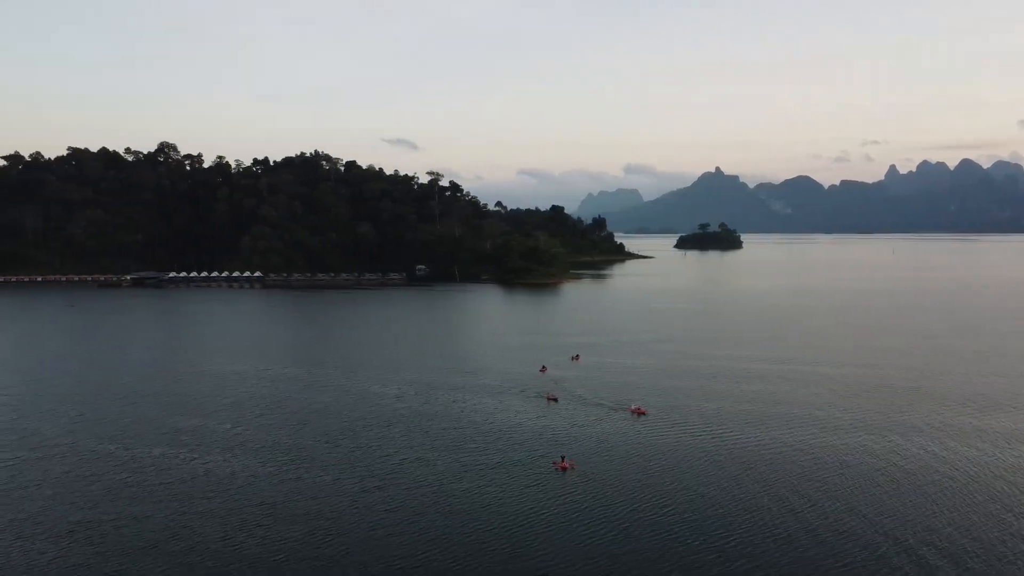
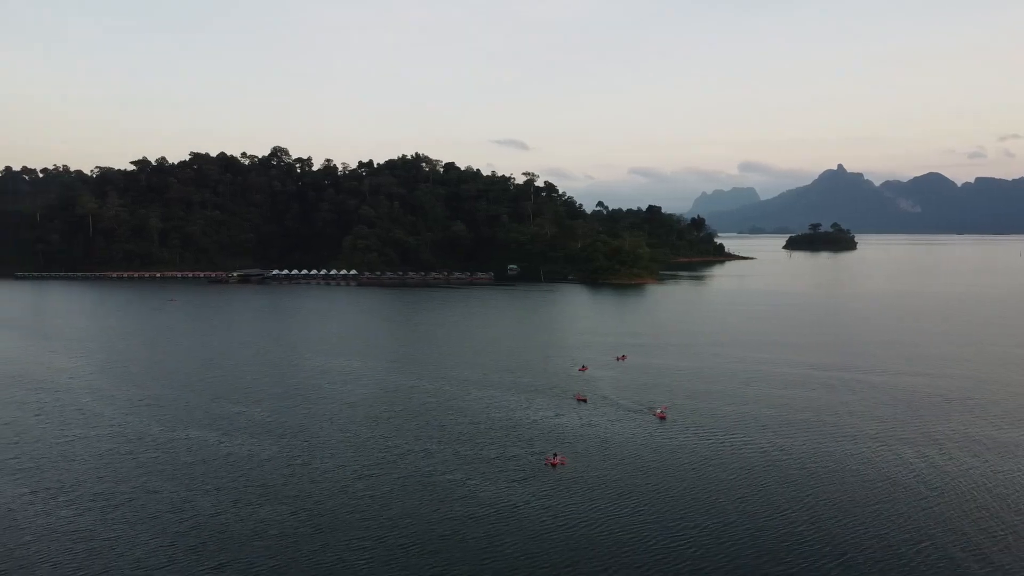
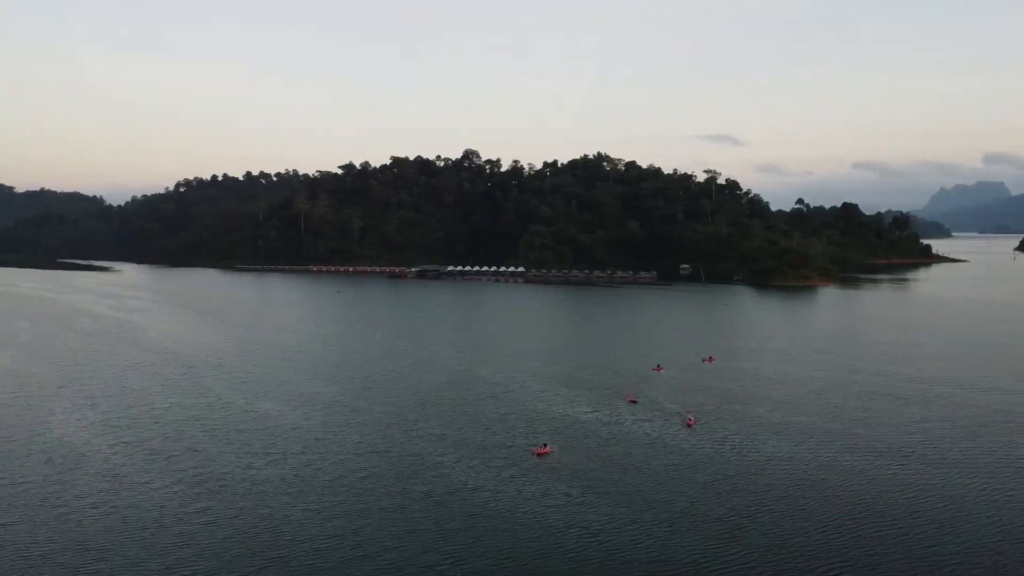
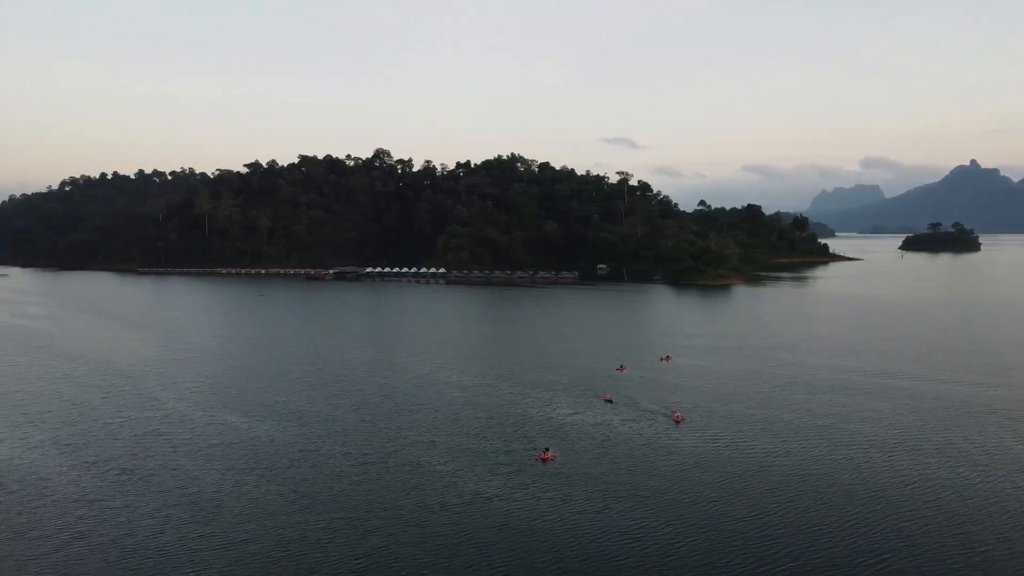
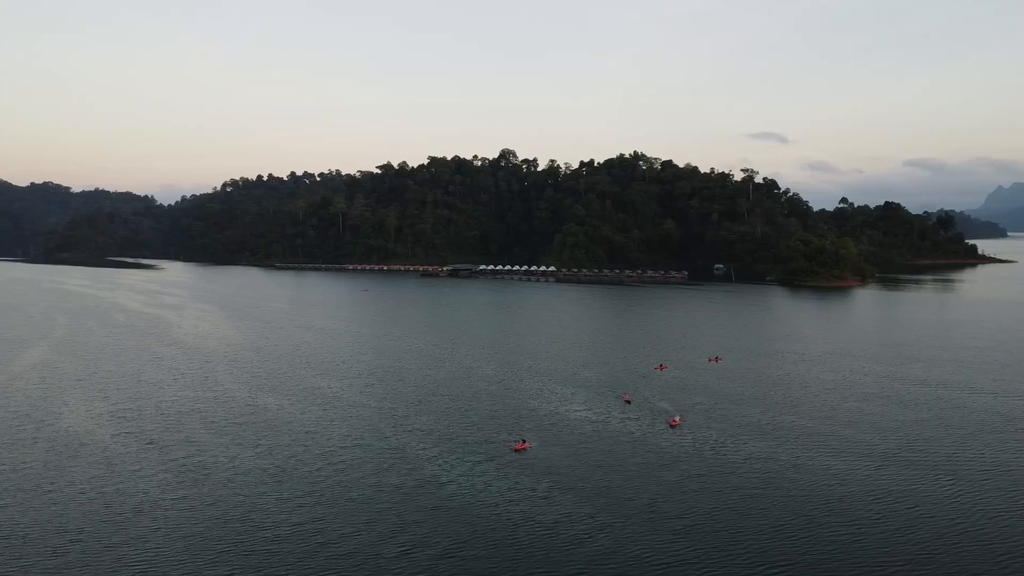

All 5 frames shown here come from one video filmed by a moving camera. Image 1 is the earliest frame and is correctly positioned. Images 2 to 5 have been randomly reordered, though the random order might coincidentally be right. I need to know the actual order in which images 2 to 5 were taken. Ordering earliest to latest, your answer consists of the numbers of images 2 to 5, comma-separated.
2, 4, 3, 5
